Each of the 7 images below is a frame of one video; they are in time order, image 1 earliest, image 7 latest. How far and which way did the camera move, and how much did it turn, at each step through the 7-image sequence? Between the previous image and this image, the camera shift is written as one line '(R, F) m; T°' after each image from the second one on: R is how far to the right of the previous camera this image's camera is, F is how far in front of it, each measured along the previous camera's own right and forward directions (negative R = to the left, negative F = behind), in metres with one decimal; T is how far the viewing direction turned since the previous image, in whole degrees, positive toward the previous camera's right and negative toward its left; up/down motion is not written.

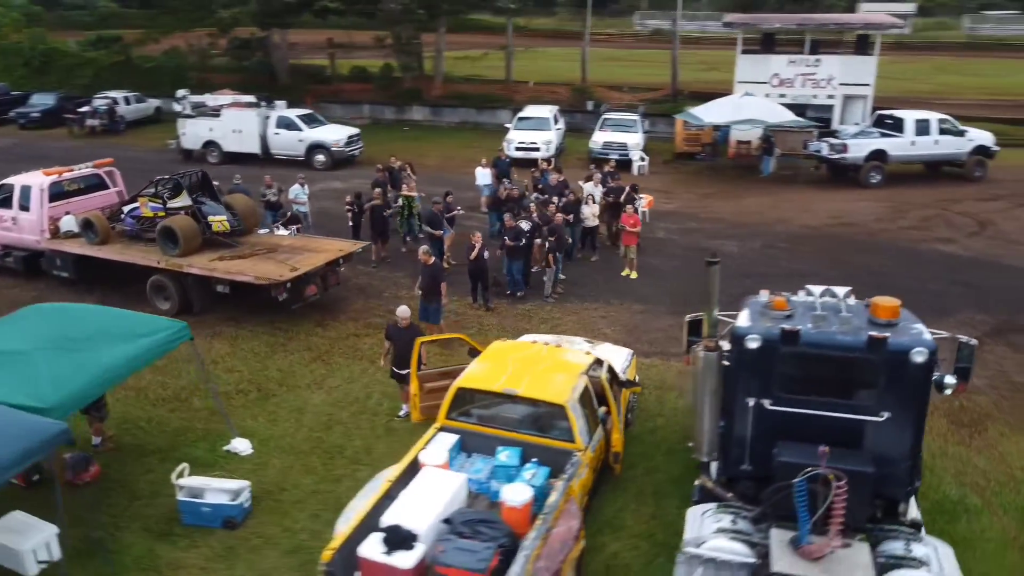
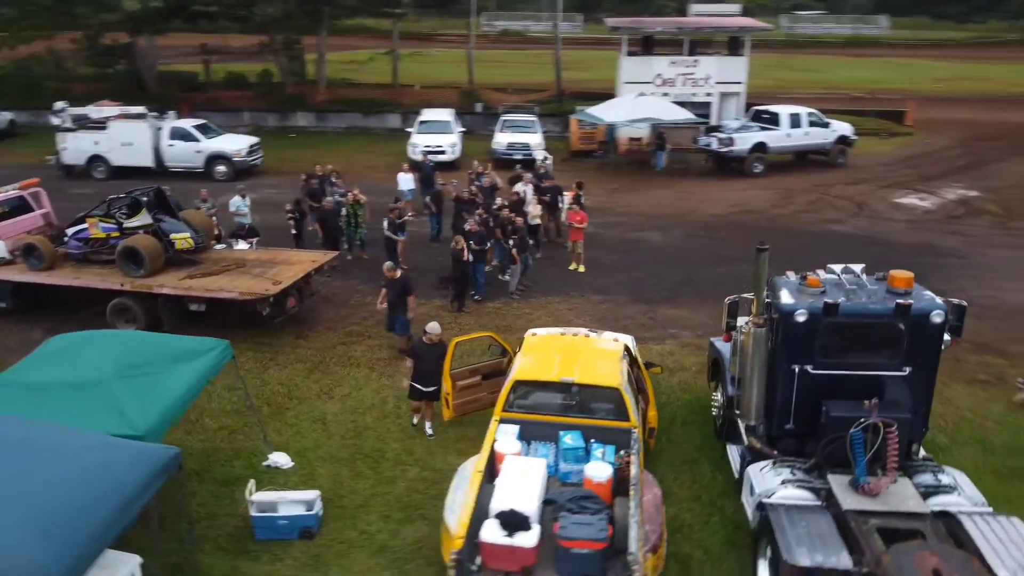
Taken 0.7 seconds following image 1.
(-1.8, -0.3) m; +11°
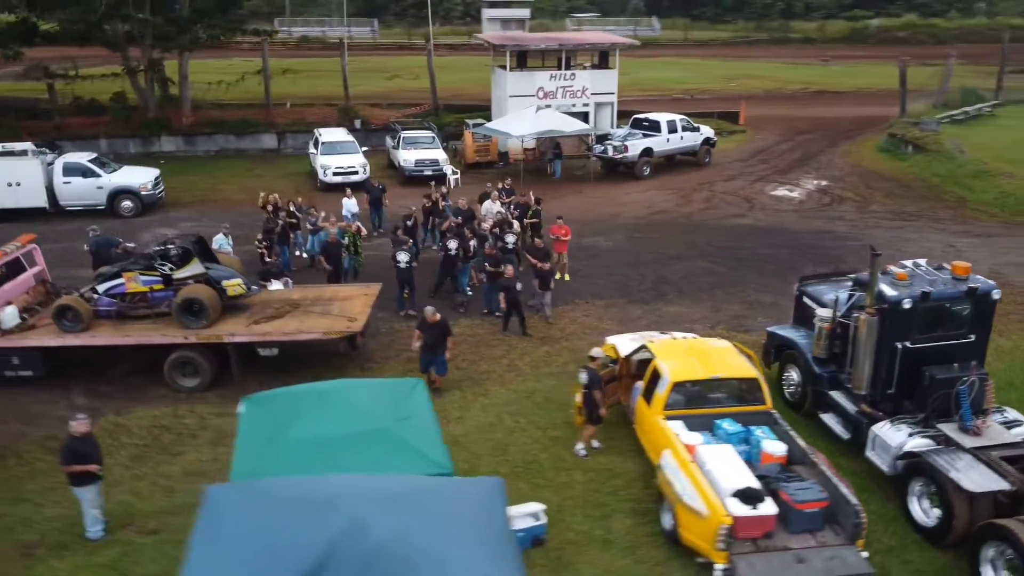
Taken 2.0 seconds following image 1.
(-3.9, -0.5) m; +15°
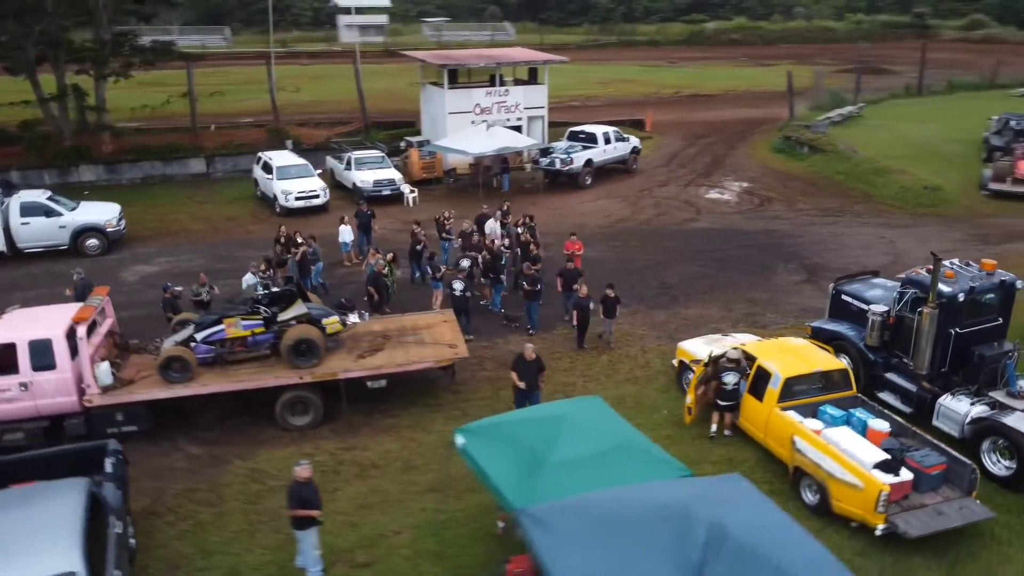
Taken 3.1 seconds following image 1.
(-3.5, -0.6) m; +11°
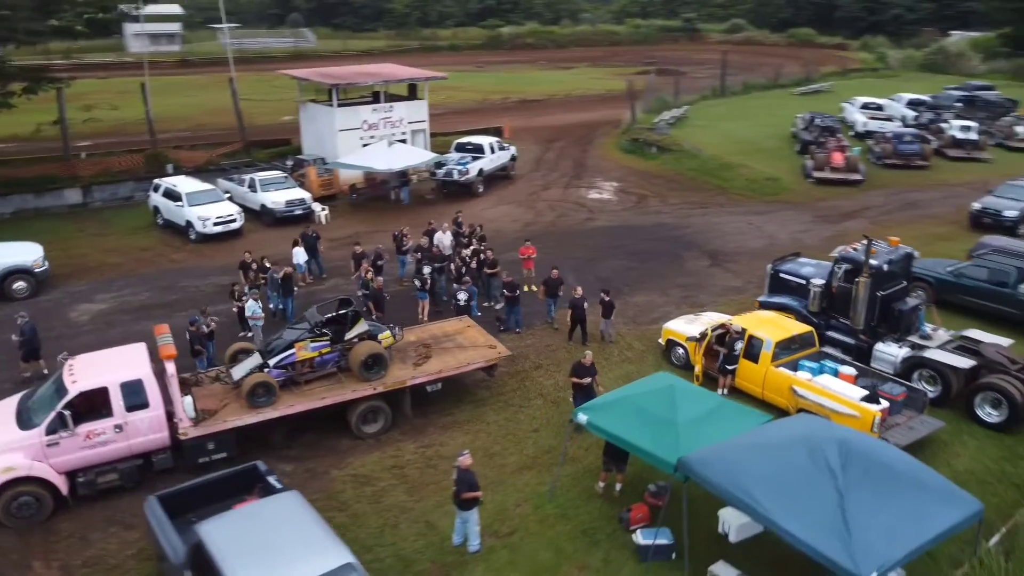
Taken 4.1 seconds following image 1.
(-3.8, -1.3) m; +14°
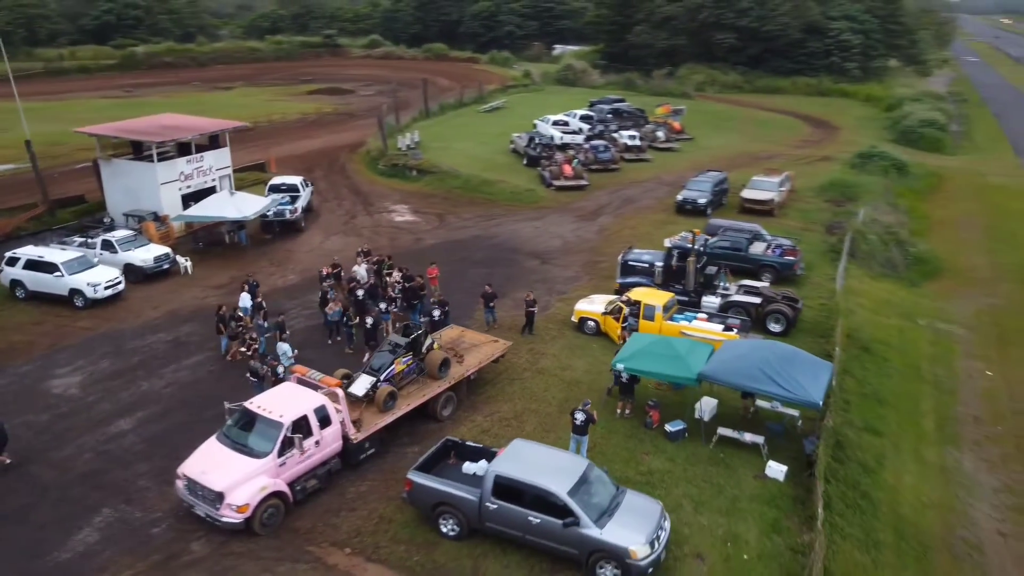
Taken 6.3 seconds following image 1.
(-8.1, -3.7) m; +26°
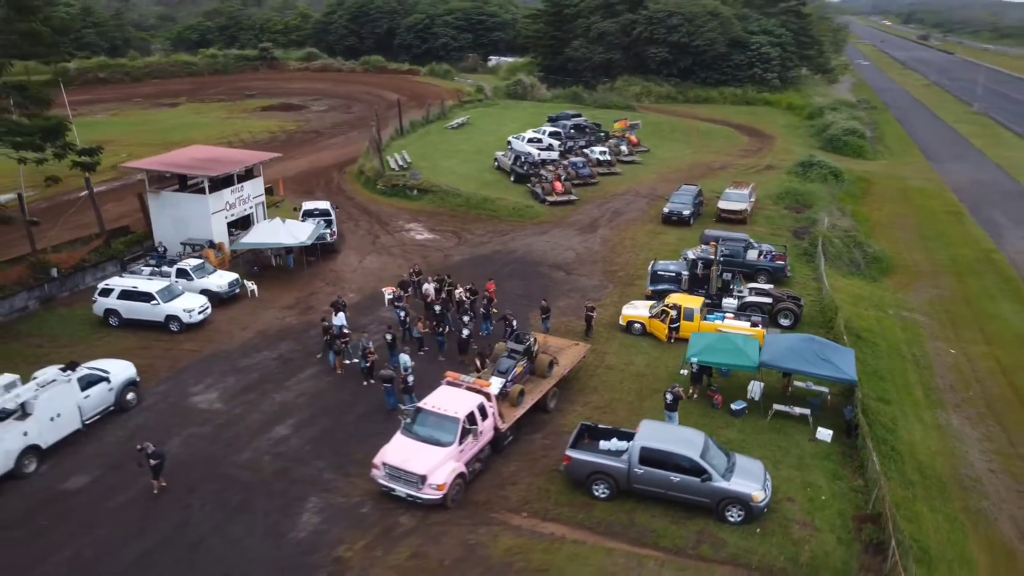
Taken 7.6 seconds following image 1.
(-4.6, -3.5) m; +6°
